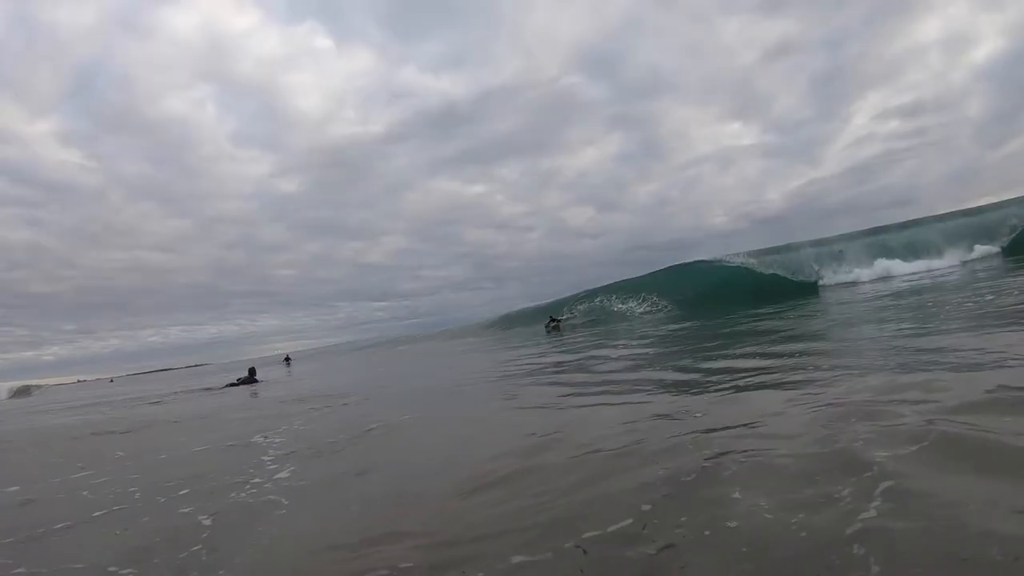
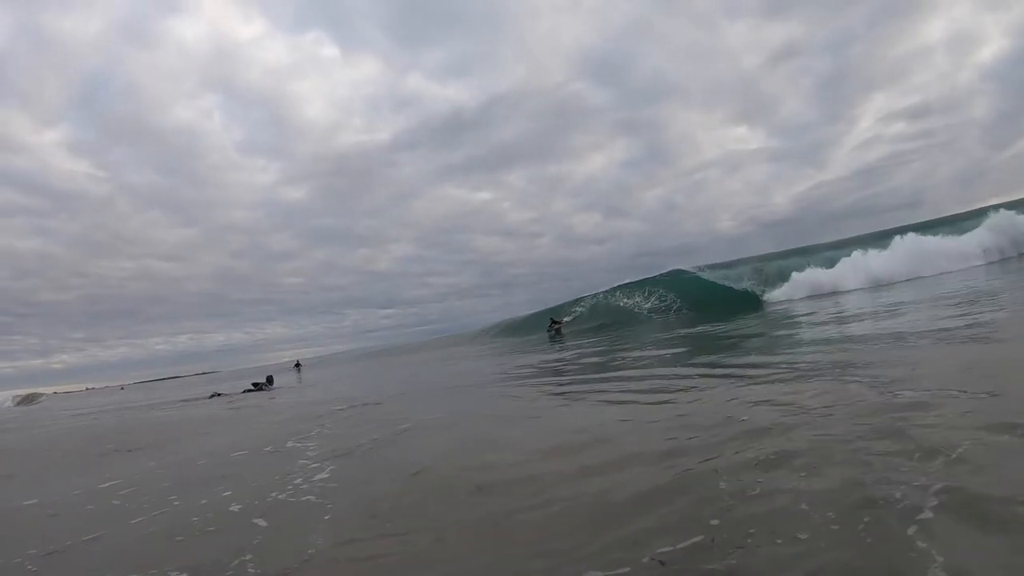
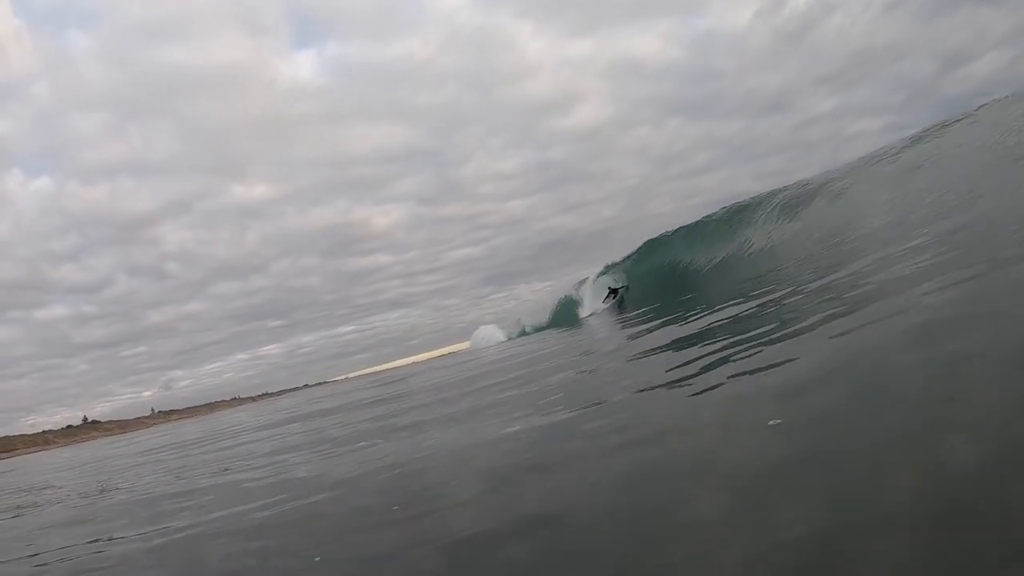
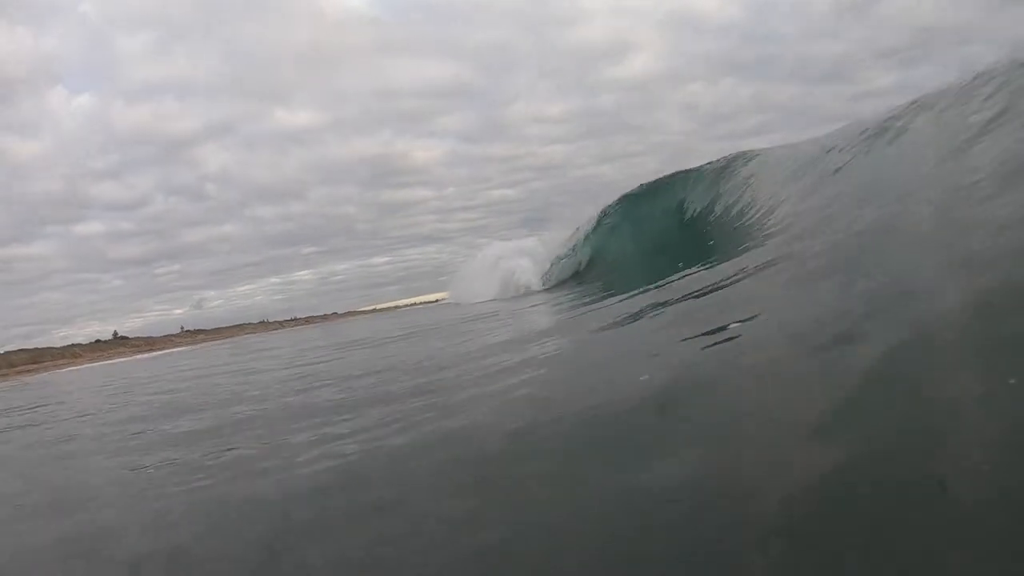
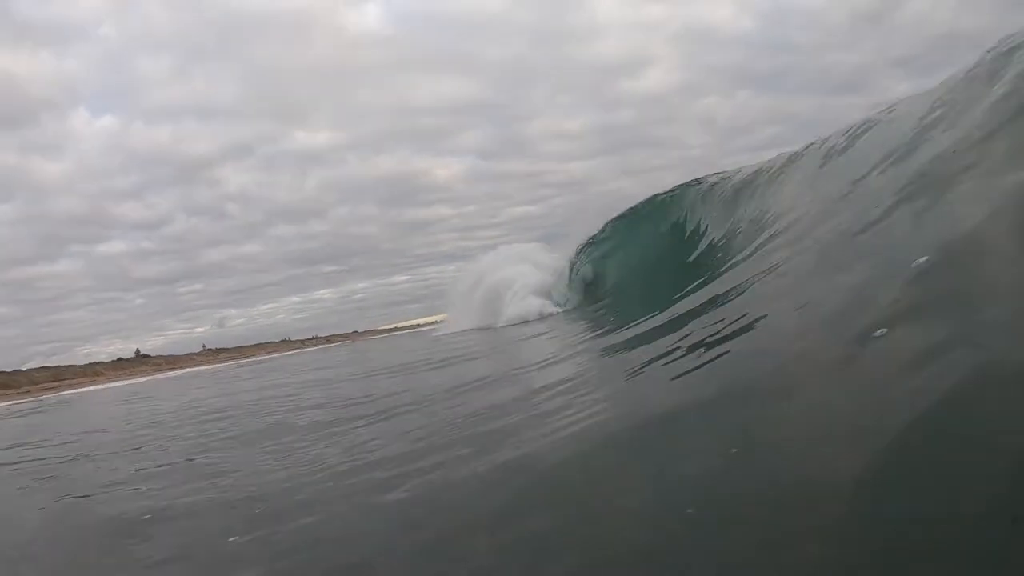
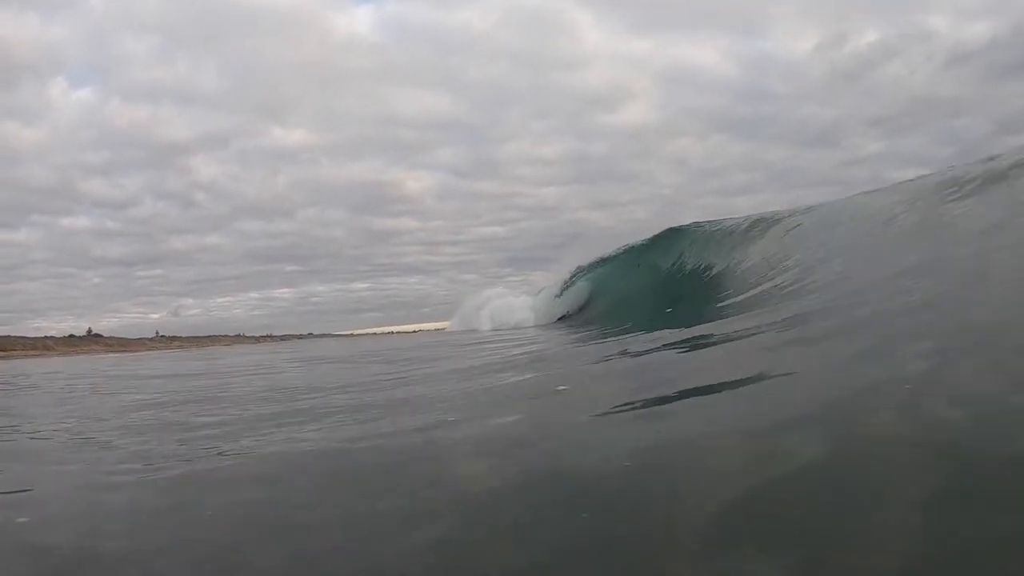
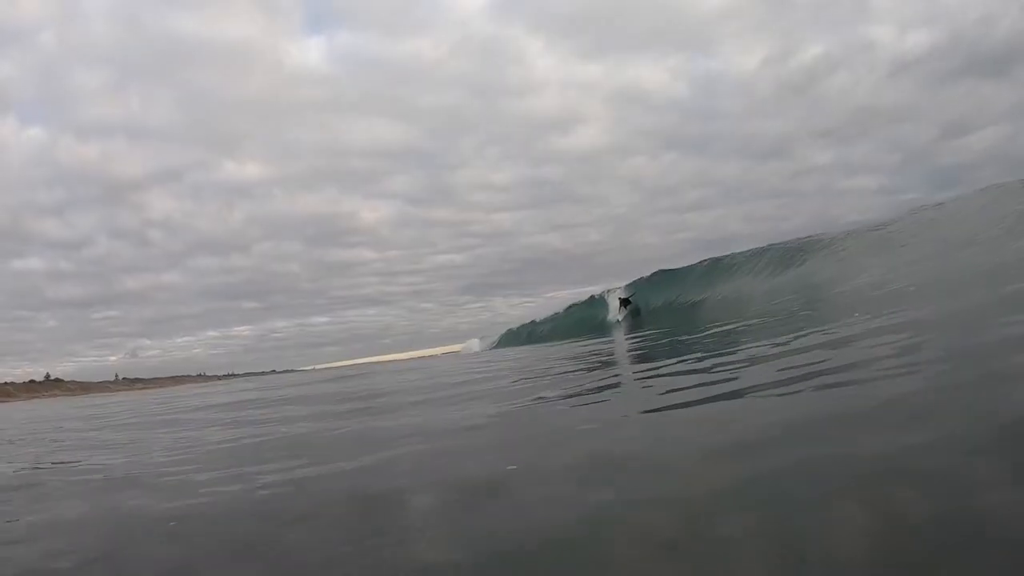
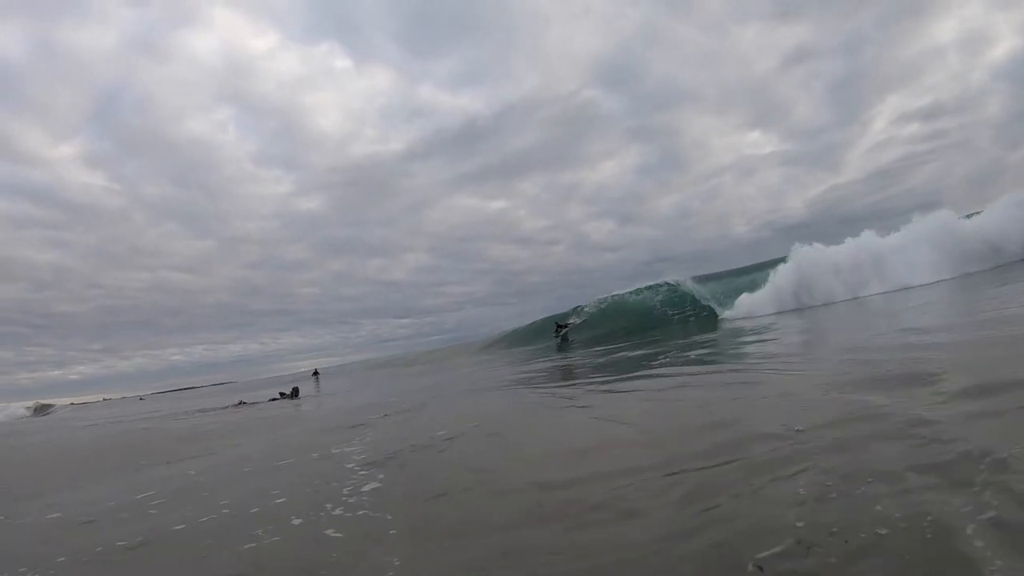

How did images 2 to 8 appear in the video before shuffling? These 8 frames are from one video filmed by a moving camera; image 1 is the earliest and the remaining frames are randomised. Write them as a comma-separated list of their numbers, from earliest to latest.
2, 8, 7, 3, 6, 4, 5
